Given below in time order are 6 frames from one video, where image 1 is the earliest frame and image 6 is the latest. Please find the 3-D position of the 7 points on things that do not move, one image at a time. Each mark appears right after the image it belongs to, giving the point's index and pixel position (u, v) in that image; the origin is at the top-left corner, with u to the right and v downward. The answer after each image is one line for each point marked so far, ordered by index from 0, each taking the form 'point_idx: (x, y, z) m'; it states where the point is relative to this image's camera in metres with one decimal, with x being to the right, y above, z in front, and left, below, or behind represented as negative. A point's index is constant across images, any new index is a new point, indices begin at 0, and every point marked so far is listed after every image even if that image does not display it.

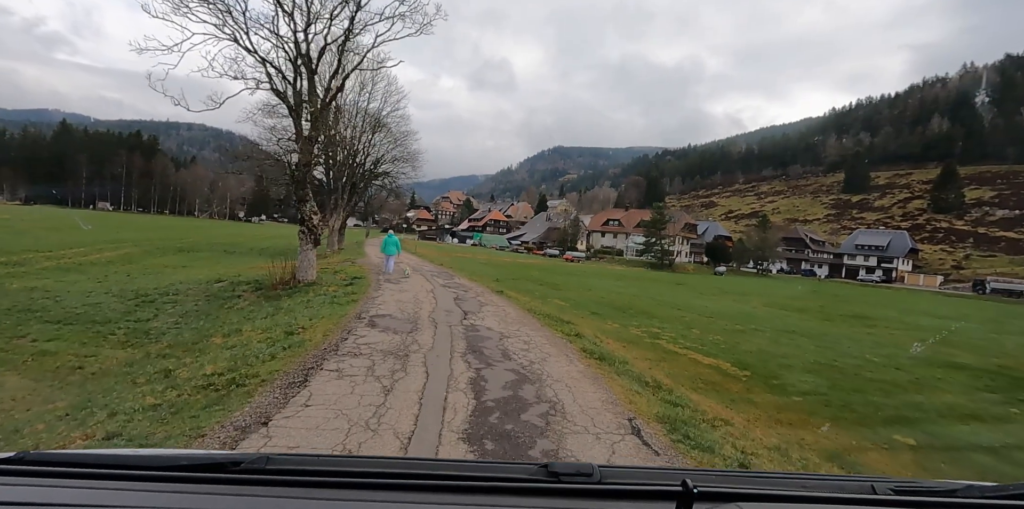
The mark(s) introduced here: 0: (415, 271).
0: (-4.5, -0.9, +19.6) m
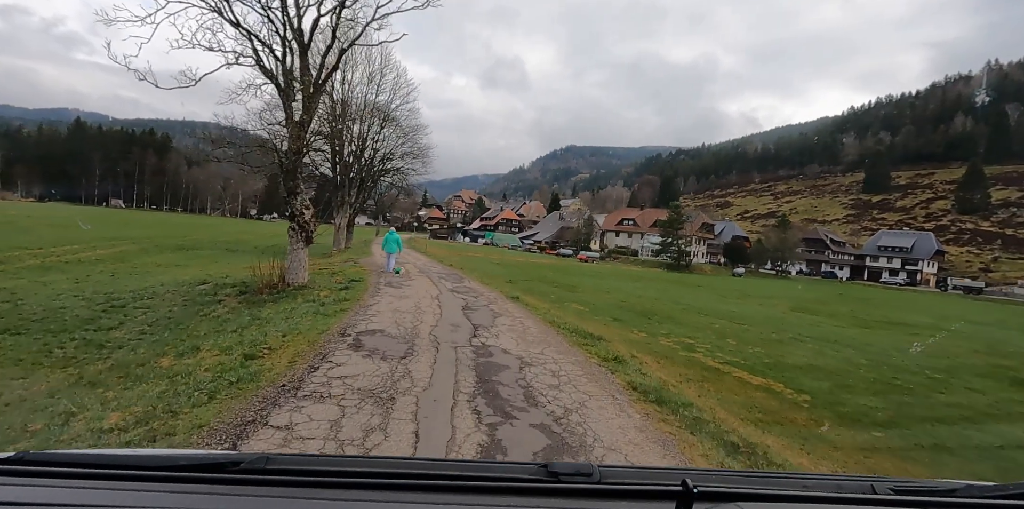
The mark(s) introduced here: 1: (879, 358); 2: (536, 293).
0: (-3.9, -0.9, +18.5) m
1: (+12.9, -3.7, +15.3) m
2: (+1.1, -1.8, +19.4) m
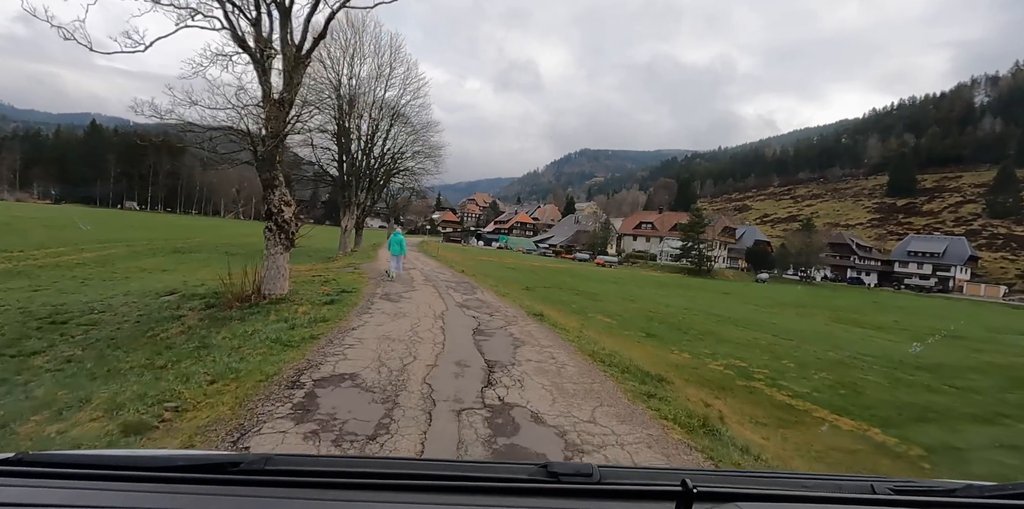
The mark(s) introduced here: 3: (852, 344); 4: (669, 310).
0: (-3.2, -1.1, +17.1) m
1: (+13.4, -3.9, +13.3) m
2: (+1.7, -2.0, +17.8) m
3: (+13.2, -3.5, +16.9) m
4: (+7.1, -2.5, +19.8) m
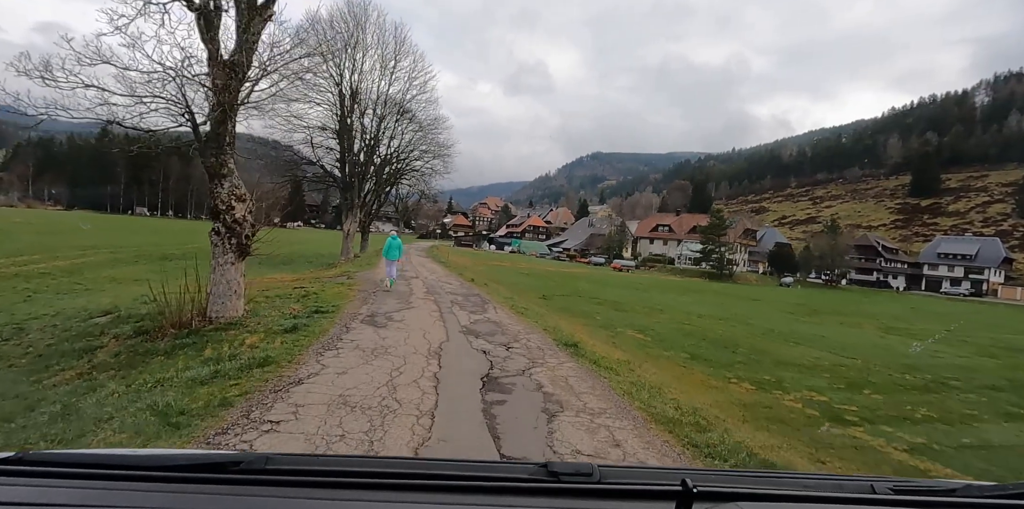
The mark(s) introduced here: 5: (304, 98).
0: (-2.7, -1.3, +15.4) m
1: (+13.9, -4.0, +11.2) m
2: (+2.3, -2.2, +16.0) m
3: (+13.8, -3.6, +14.8) m
4: (+7.7, -2.7, +17.8) m
5: (-9.2, +6.9, +19.5) m
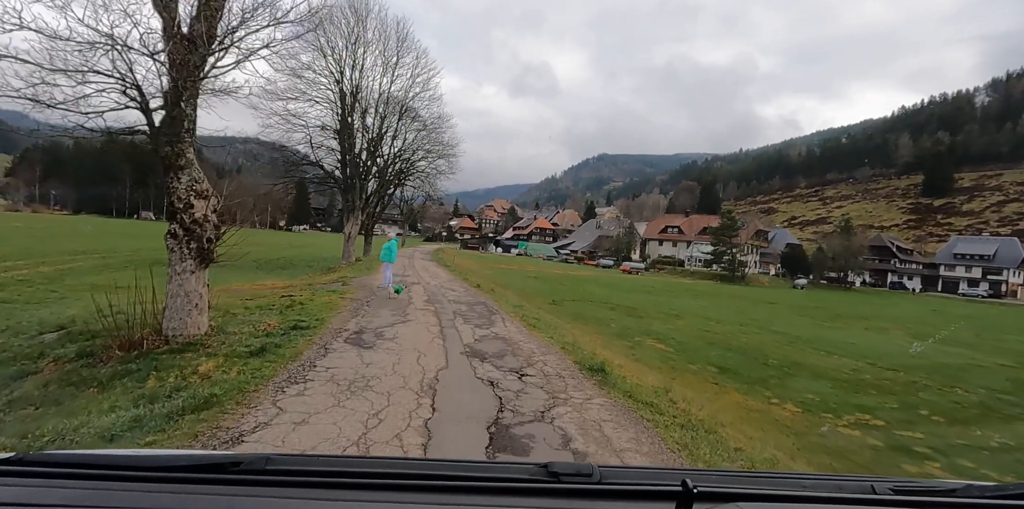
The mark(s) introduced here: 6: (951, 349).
0: (-2.4, -1.4, +14.6) m
1: (+14.1, -4.0, +10.1) m
2: (+2.6, -2.3, +15.1) m
3: (+14.0, -3.6, +13.7) m
4: (+8.0, -2.8, +16.8) m
5: (-8.9, +6.7, +18.8) m
6: (+19.2, -4.1, +19.4) m
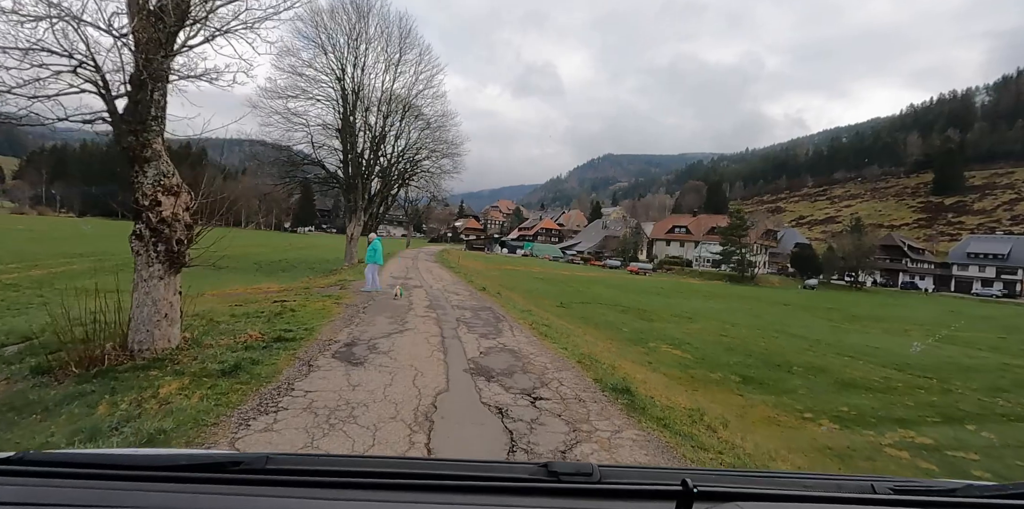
0: (-2.2, -1.4, +14.1) m
1: (+14.3, -4.0, +9.4) m
2: (+2.8, -2.3, +14.5) m
3: (+14.2, -3.6, +12.9) m
4: (+8.3, -2.8, +16.2) m
5: (-8.7, +6.7, +18.3) m
6: (+19.5, -4.1, +18.7) m
